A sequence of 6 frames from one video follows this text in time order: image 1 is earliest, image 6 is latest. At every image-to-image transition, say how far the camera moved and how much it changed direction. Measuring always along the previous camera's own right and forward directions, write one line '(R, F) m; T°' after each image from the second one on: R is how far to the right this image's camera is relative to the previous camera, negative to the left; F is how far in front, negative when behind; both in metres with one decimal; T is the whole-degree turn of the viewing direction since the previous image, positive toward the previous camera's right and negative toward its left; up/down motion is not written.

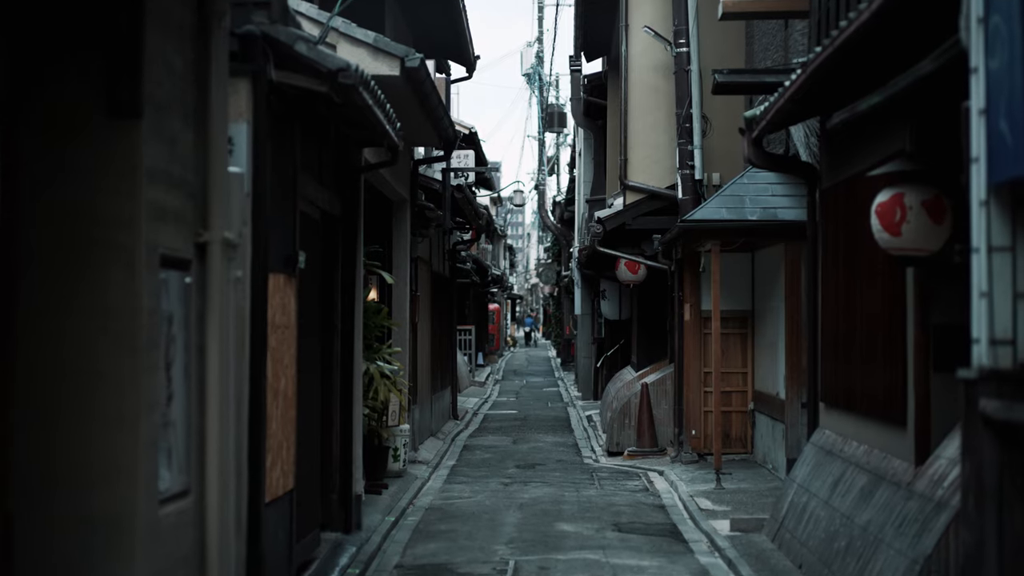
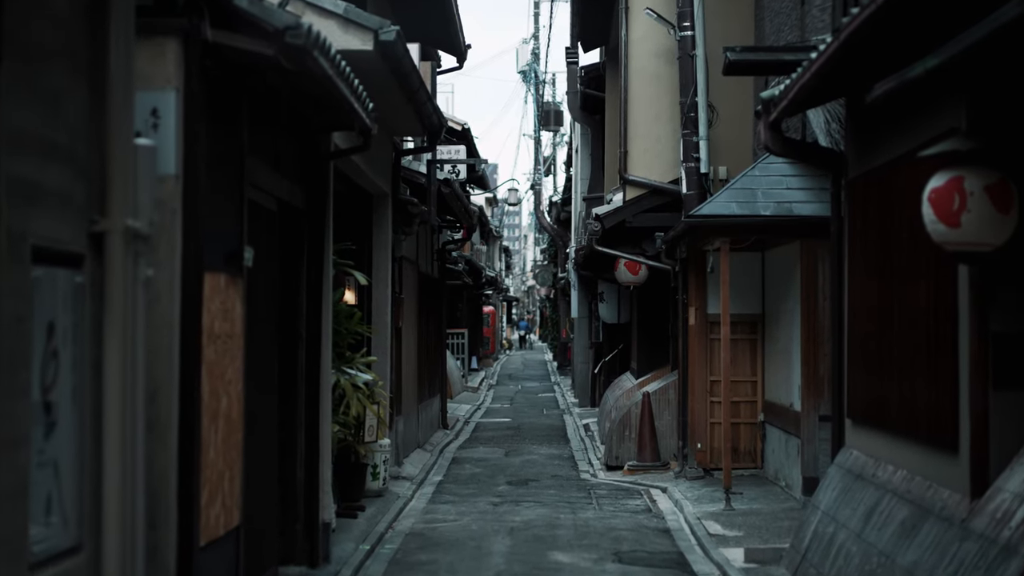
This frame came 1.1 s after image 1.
(0.0, +1.1) m; 0°
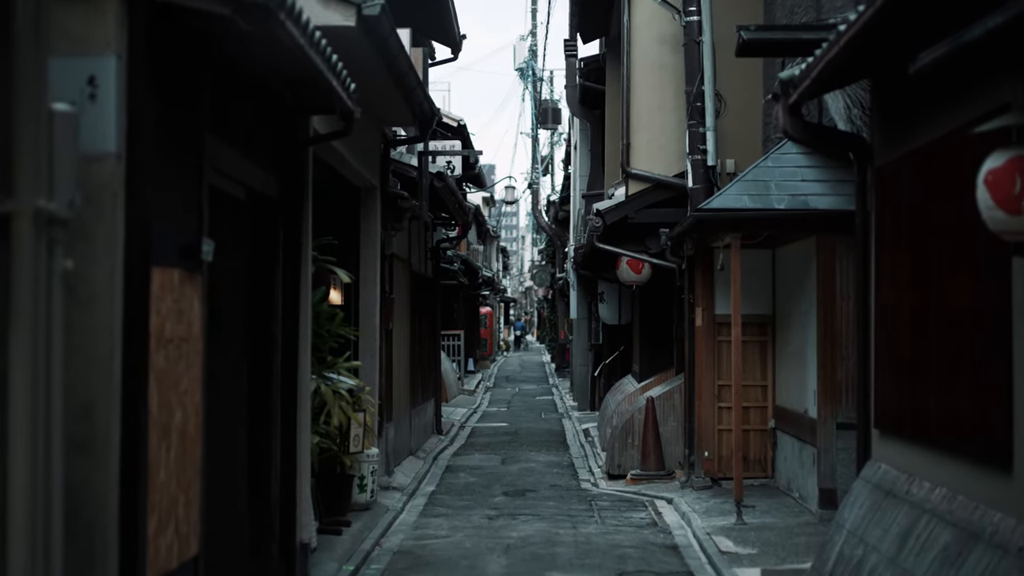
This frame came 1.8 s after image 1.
(0.0, +0.7) m; 0°
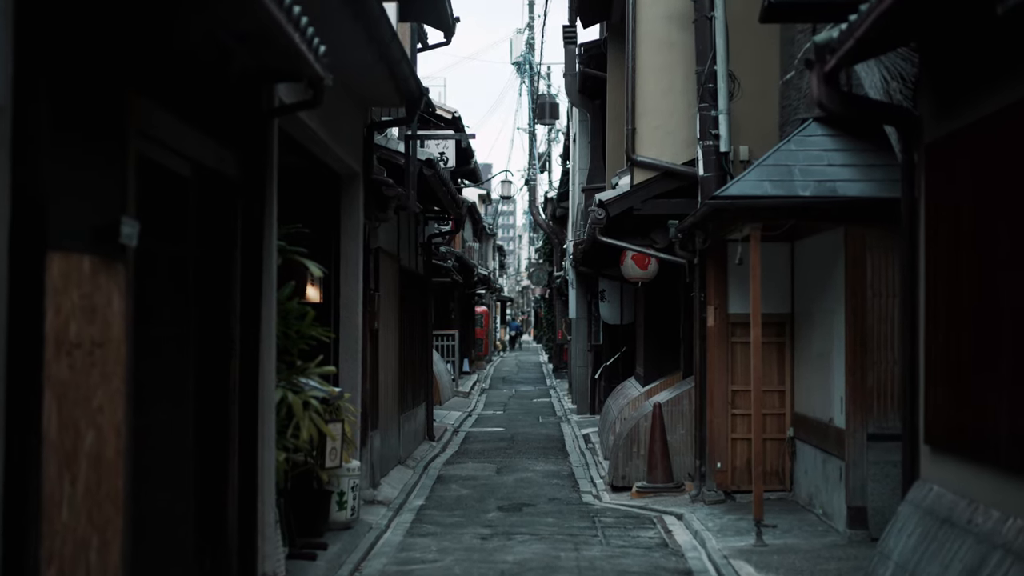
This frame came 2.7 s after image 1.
(0.0, +1.0) m; 0°
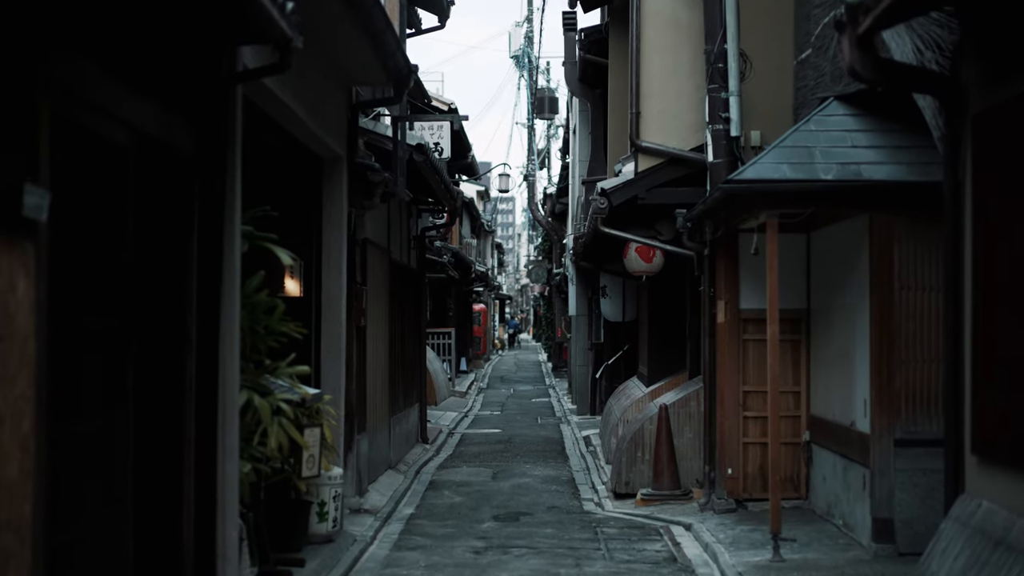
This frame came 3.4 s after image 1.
(0.0, +0.8) m; 0°
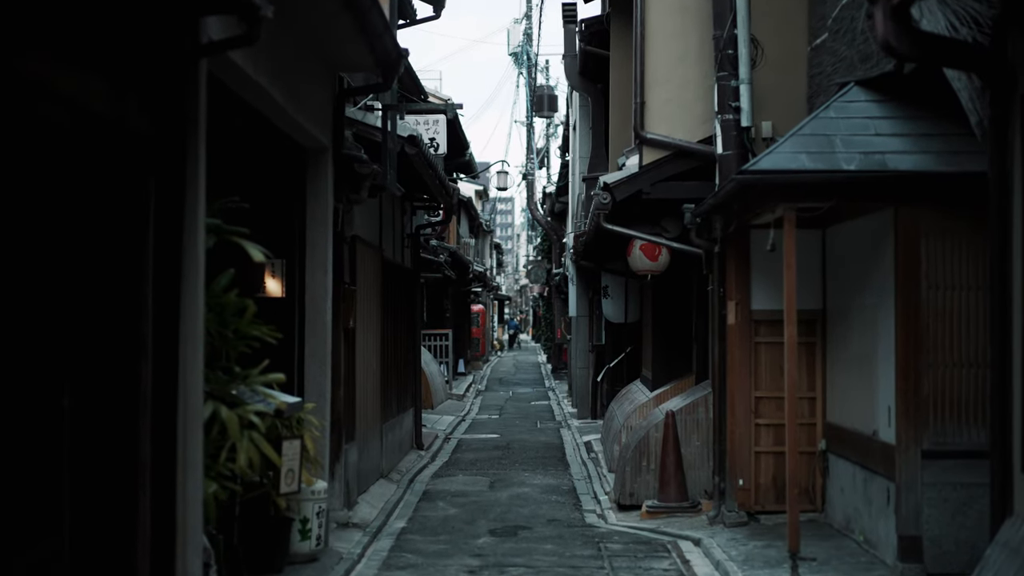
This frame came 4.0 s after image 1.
(0.0, +0.7) m; 0°
